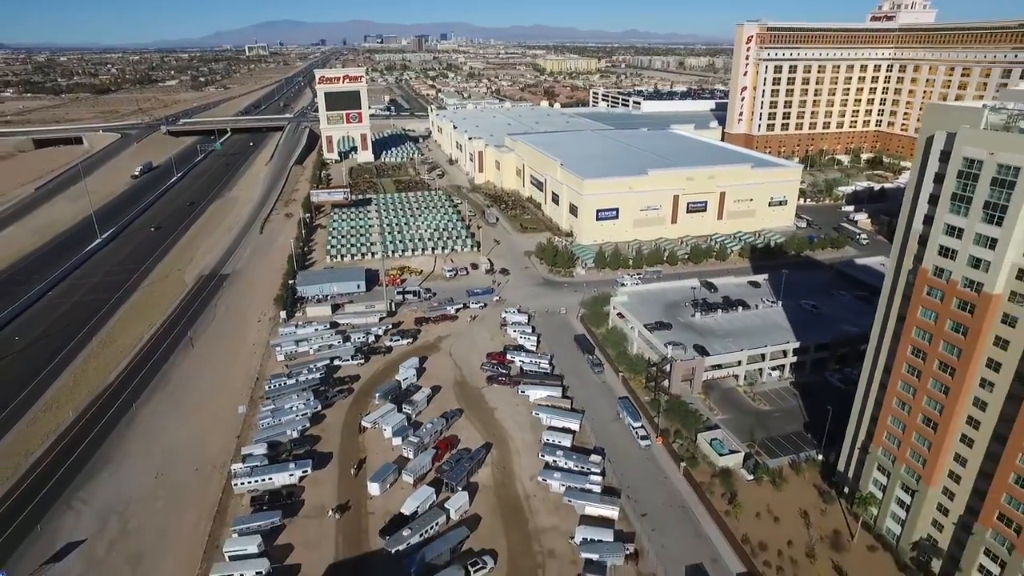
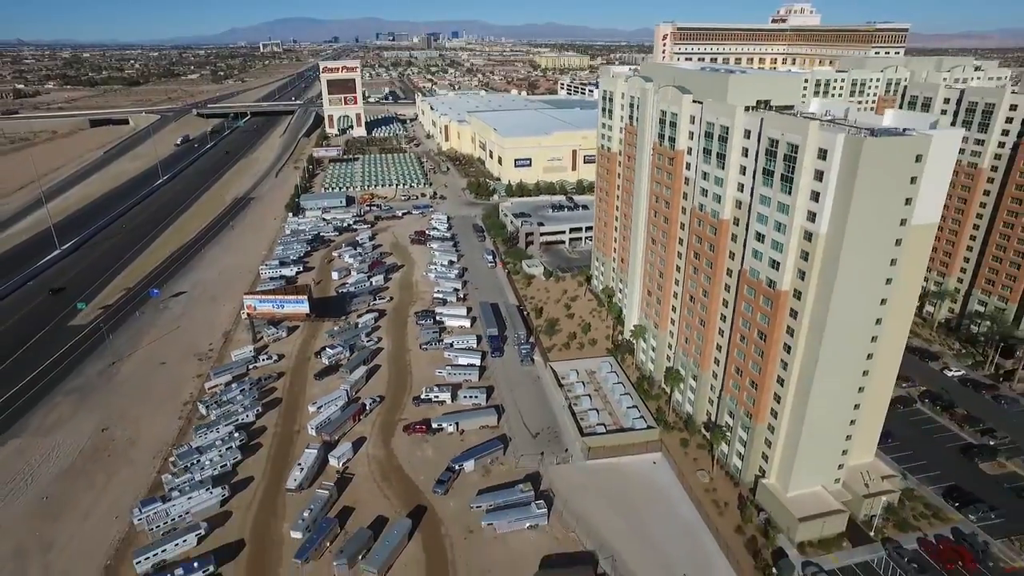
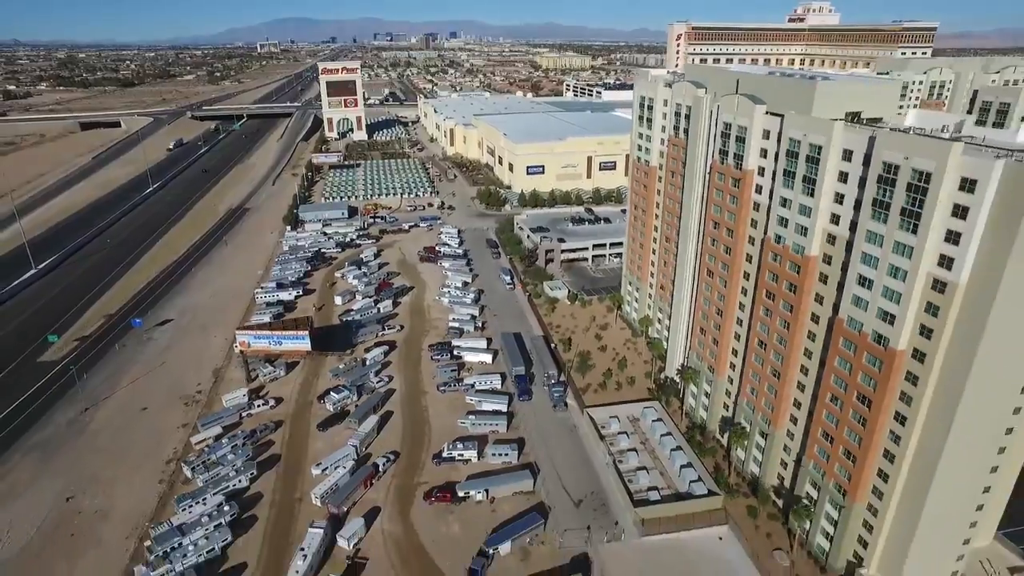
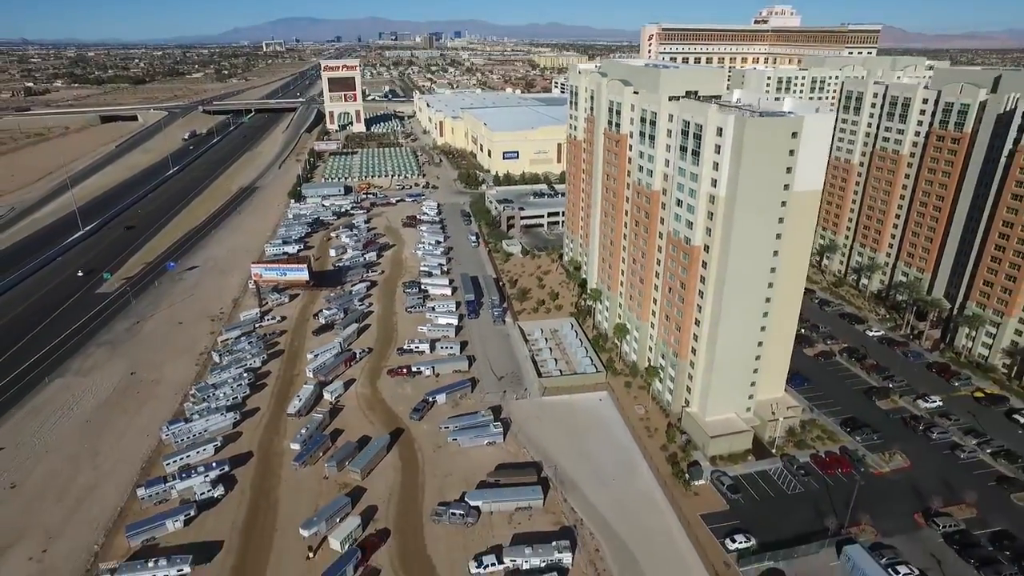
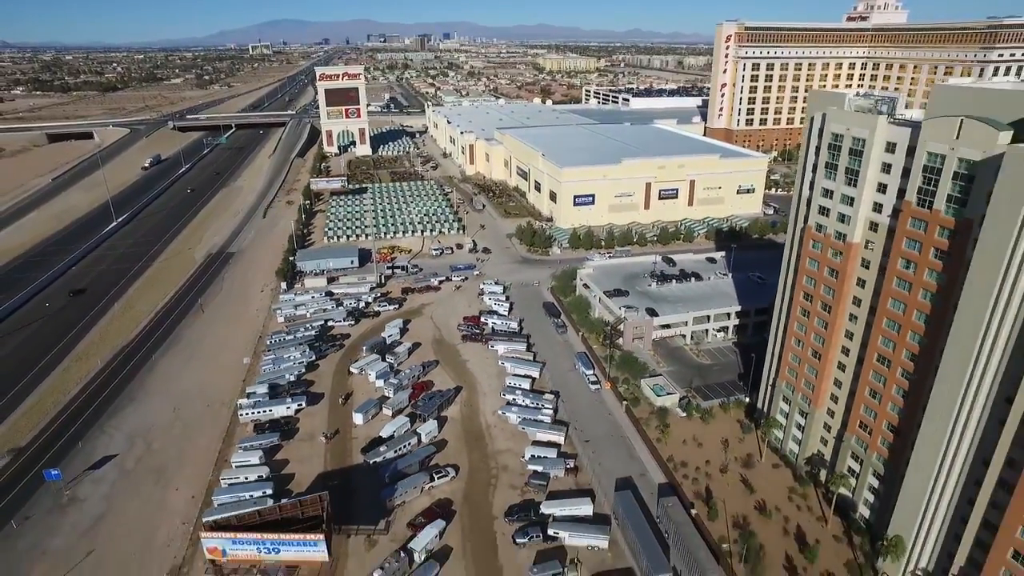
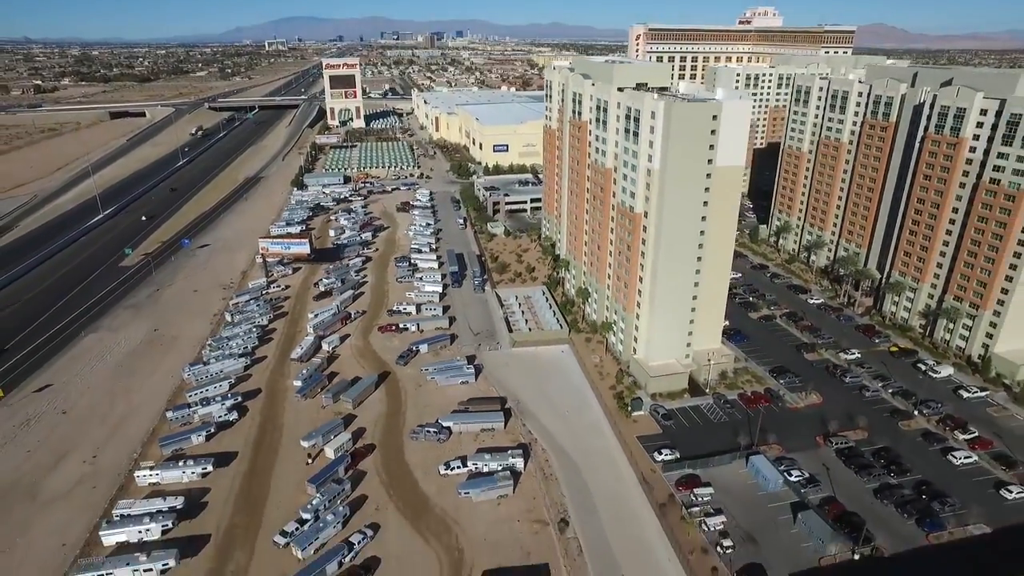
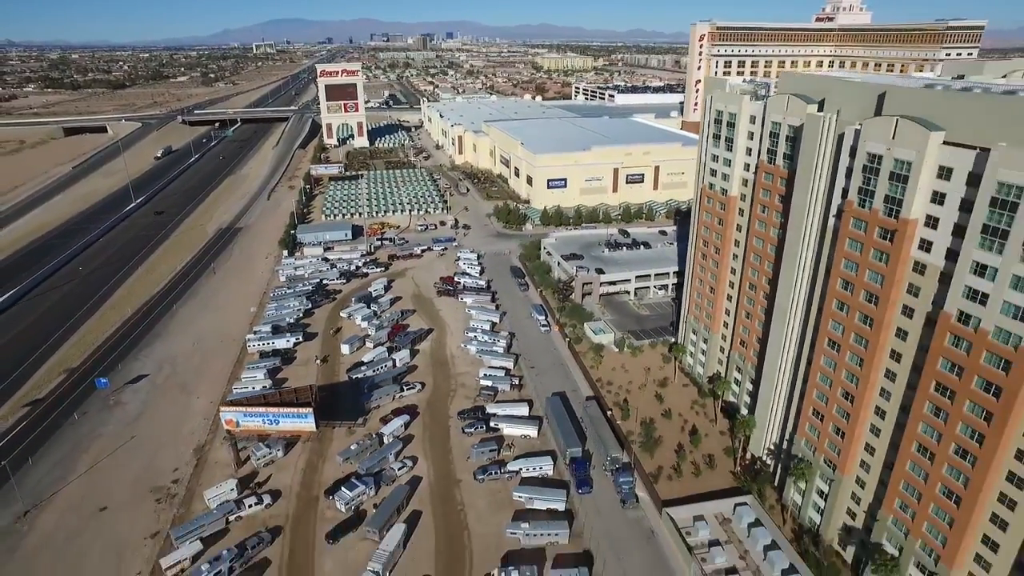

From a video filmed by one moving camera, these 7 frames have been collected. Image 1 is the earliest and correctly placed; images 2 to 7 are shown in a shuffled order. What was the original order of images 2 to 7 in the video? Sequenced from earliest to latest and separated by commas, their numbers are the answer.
5, 7, 3, 2, 4, 6
